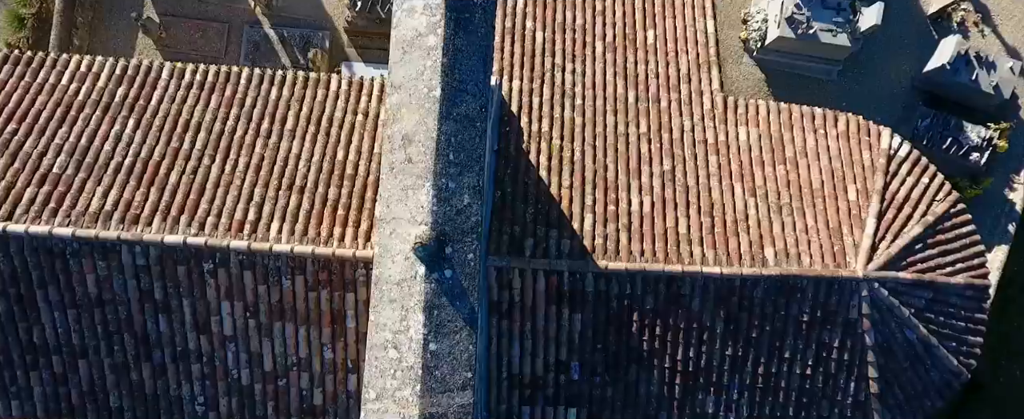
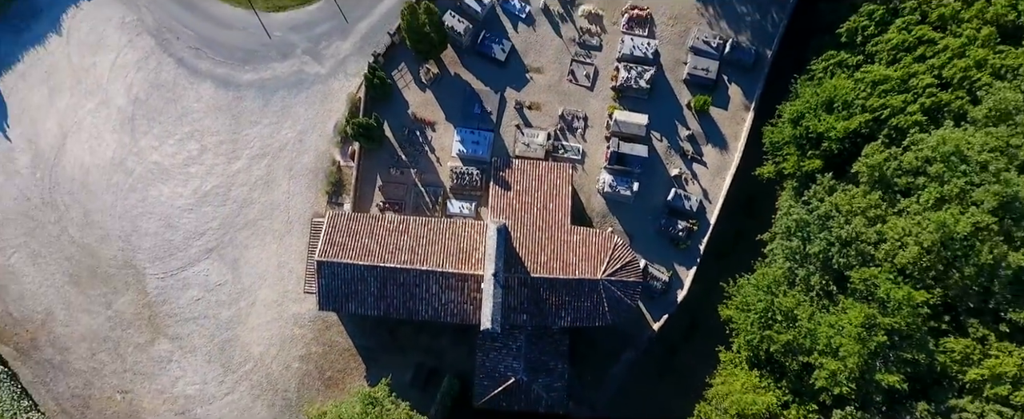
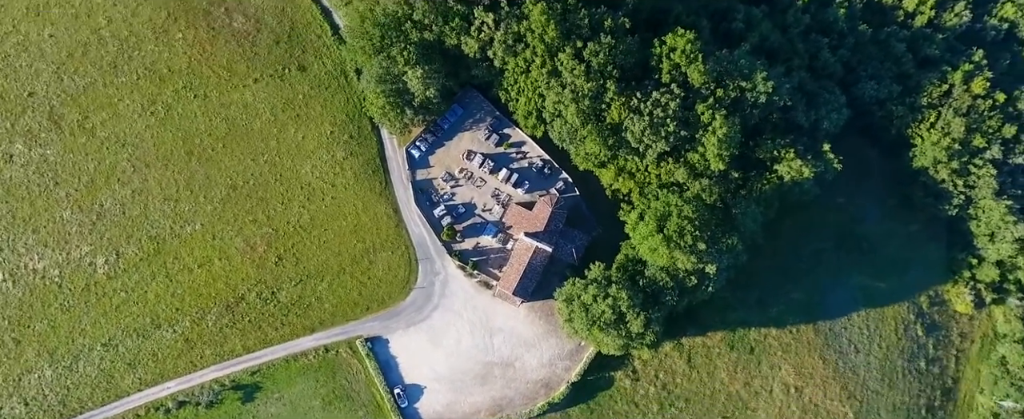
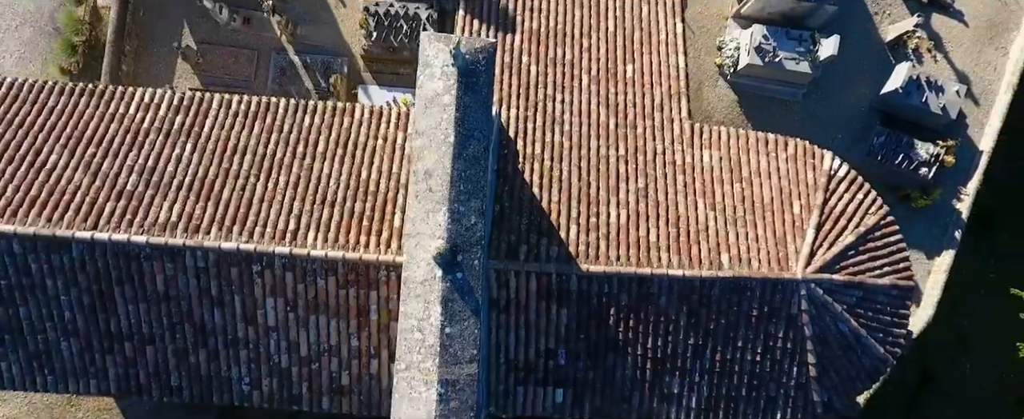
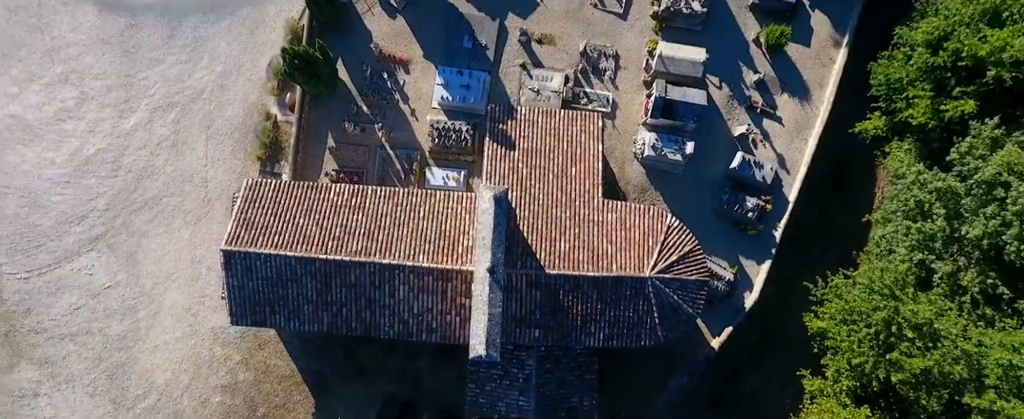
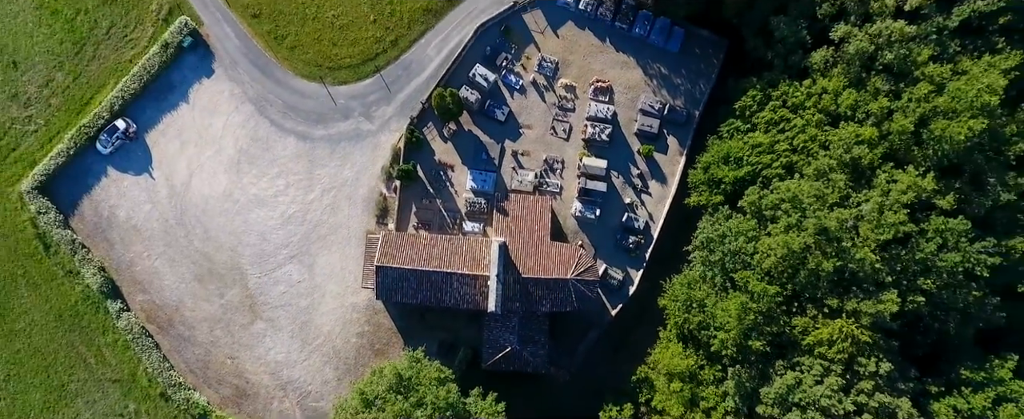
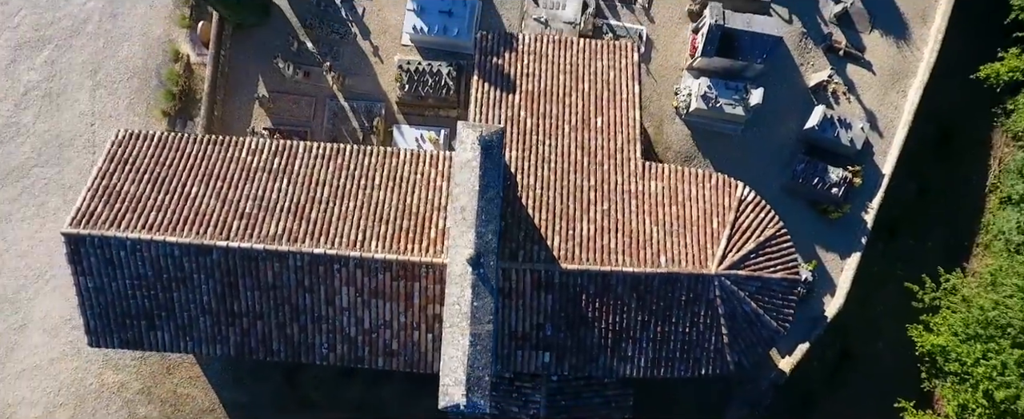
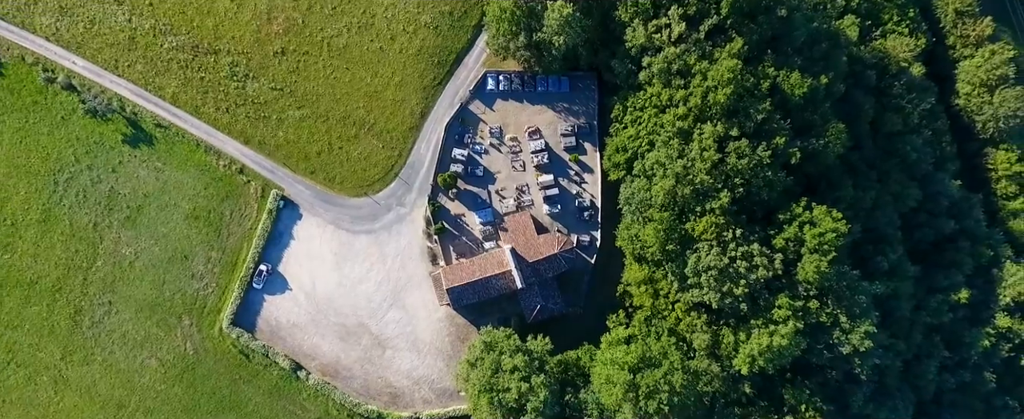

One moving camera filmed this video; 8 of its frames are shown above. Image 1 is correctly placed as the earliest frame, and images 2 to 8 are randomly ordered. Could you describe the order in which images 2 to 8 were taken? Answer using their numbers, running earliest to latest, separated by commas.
4, 7, 5, 2, 6, 8, 3
